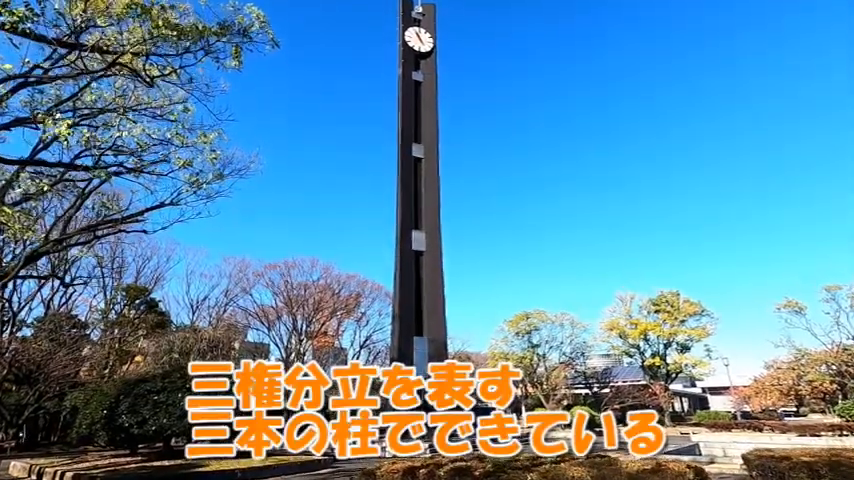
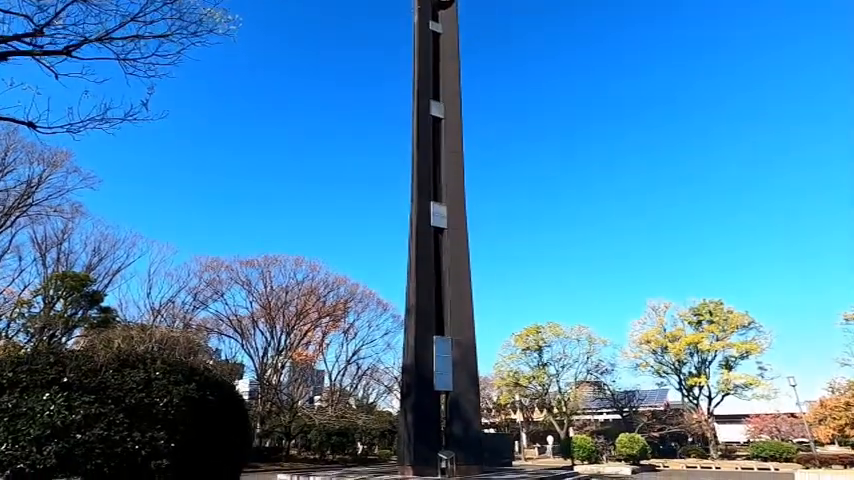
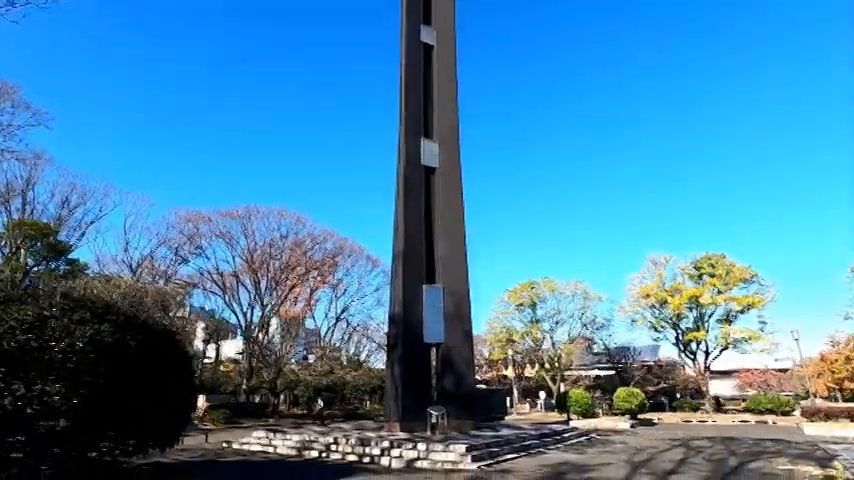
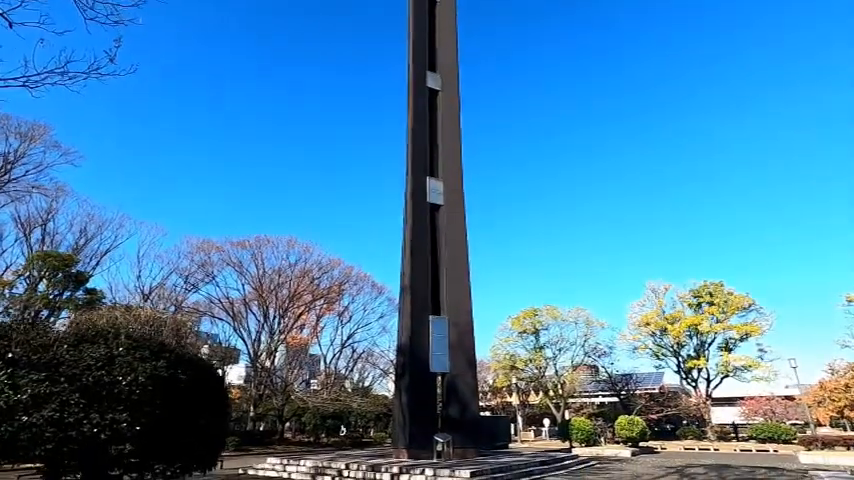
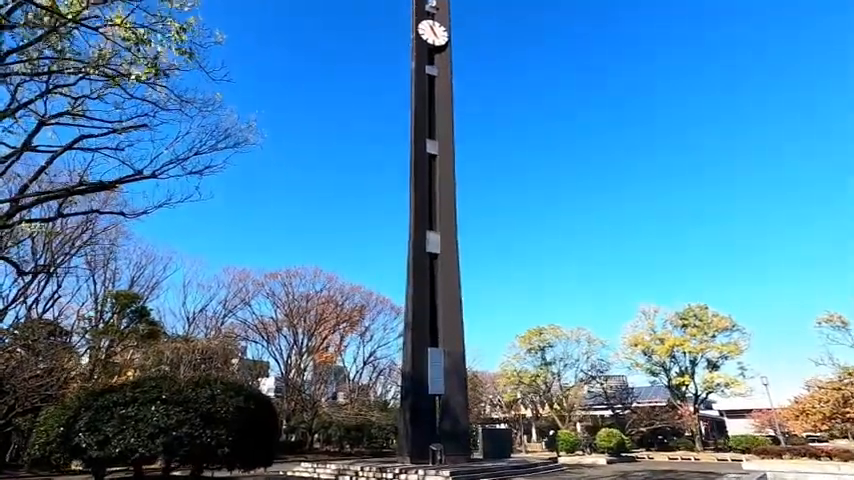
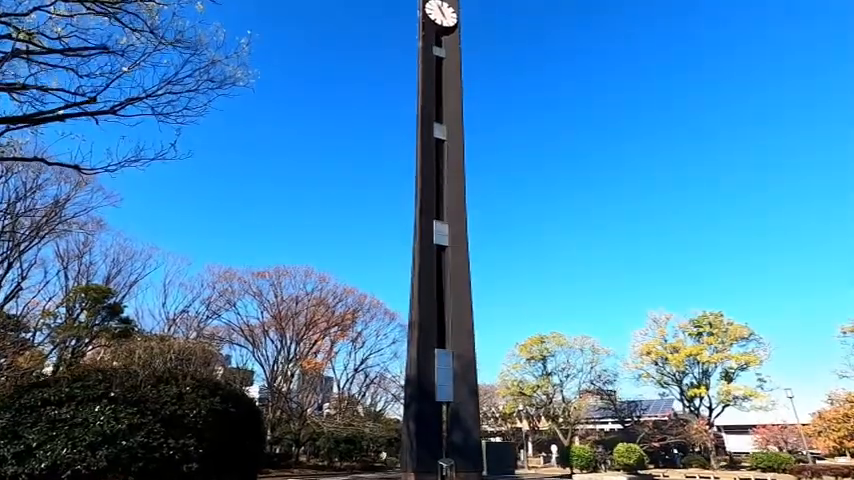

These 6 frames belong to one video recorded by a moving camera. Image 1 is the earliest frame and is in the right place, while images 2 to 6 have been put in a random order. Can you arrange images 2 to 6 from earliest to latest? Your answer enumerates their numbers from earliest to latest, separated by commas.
5, 6, 2, 4, 3
